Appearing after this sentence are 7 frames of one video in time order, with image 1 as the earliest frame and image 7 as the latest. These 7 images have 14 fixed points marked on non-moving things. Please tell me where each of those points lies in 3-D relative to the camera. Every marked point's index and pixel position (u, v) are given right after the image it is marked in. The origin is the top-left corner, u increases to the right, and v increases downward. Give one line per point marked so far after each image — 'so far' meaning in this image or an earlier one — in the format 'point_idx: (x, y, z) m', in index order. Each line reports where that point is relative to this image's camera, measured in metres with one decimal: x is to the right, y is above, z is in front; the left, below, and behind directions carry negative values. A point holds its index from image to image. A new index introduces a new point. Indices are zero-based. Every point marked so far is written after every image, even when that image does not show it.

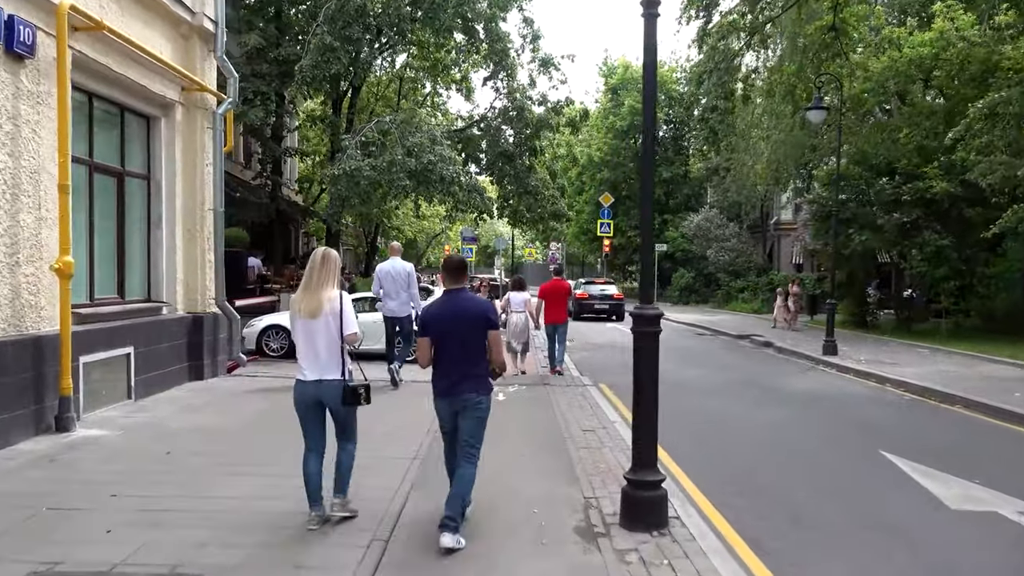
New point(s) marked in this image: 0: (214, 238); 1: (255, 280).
0: (-3.9, +0.6, +11.0) m
1: (-5.9, +0.2, +19.4) m
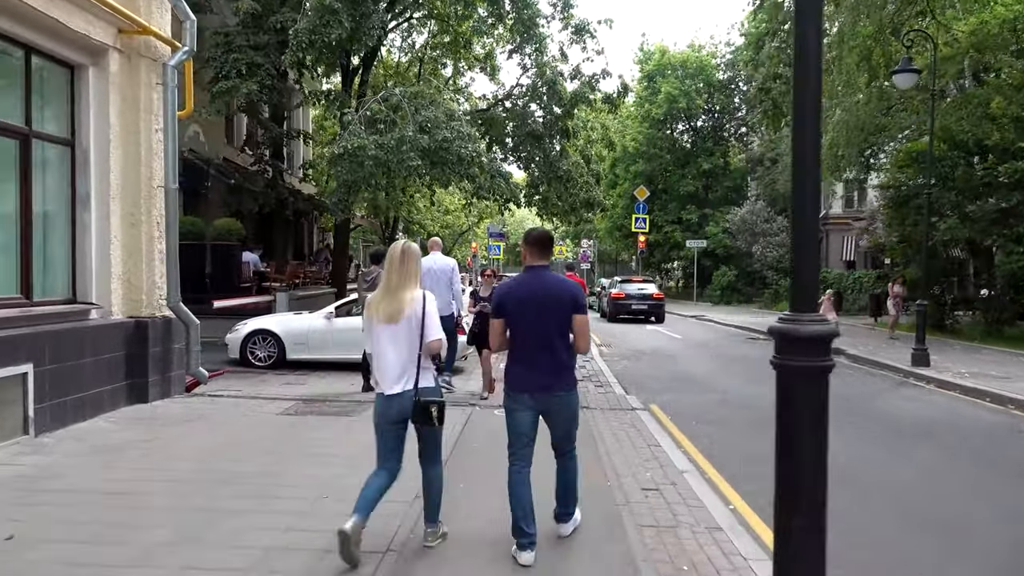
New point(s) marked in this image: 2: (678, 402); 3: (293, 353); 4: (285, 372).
0: (-3.6, +0.7, +8.7) m
1: (-5.4, +0.2, +17.2) m
2: (+2.1, -1.5, +10.7) m
3: (-3.3, -1.0, +12.7) m
4: (-3.3, -1.2, +12.4) m
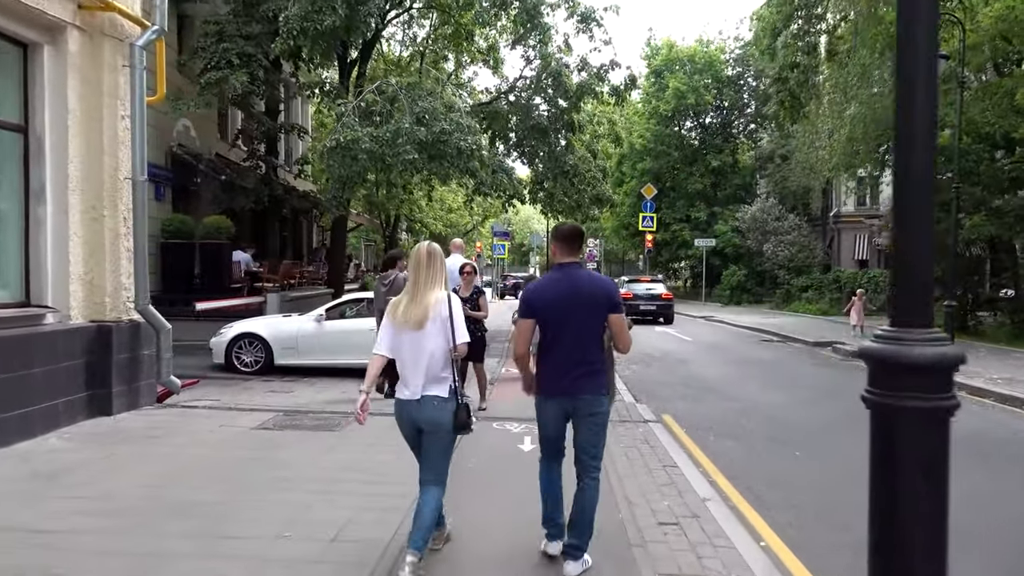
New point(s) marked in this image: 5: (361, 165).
0: (-3.6, +0.7, +8.0) m
1: (-5.3, +0.2, +16.5) m
2: (+2.1, -1.5, +9.9) m
3: (-3.3, -1.0, +11.9) m
4: (-3.3, -1.3, +11.6) m
5: (-2.5, +2.0, +13.9) m
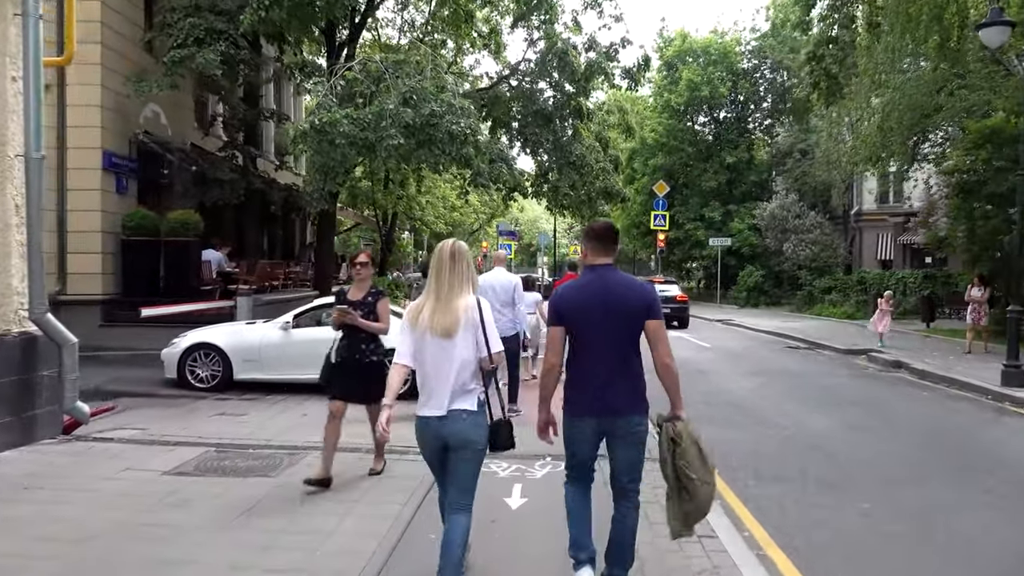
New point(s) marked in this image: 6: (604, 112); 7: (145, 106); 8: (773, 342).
0: (-3.7, +0.6, +6.4) m
1: (-5.3, +0.1, +14.9) m
2: (+2.1, -1.5, +8.2) m
3: (-3.3, -1.0, +10.3) m
4: (-3.4, -1.3, +10.0) m
5: (-2.5, +2.0, +12.3) m
6: (+2.0, +3.9, +18.7) m
7: (-6.6, +3.3, +15.1) m
8: (+6.1, -1.3, +19.8) m
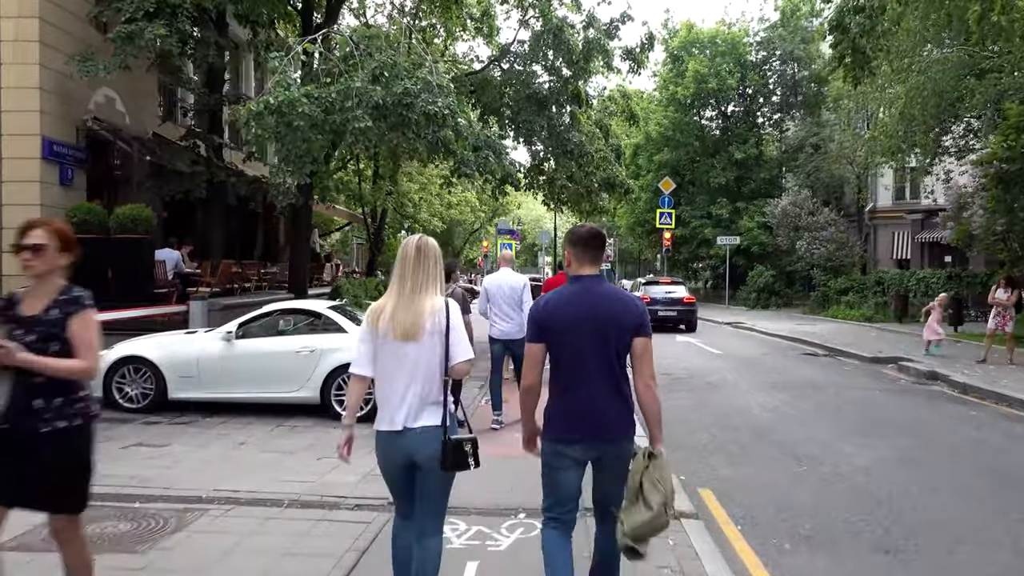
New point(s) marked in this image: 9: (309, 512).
0: (-3.9, +0.6, +4.9) m
1: (-5.5, +0.1, +13.5) m
2: (+1.8, -1.5, +6.7) m
3: (-3.5, -1.1, +8.8) m
4: (-3.6, -1.3, +8.5) m
5: (-2.7, +1.9, +10.8) m
6: (+1.9, +3.9, +17.2) m
7: (-6.8, +3.2, +13.7) m
8: (+6.0, -1.3, +18.3) m
9: (-1.2, -1.4, +5.2) m
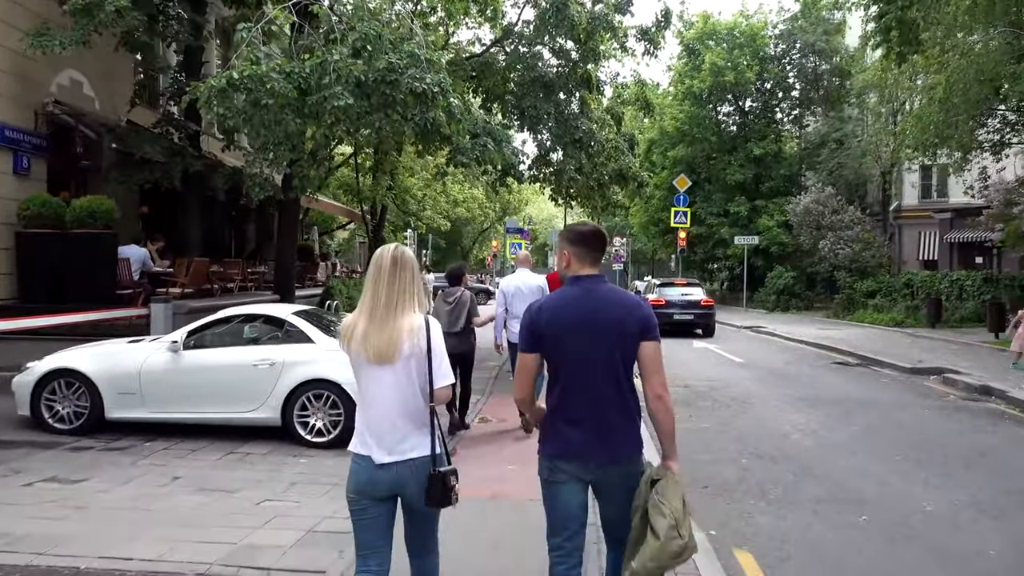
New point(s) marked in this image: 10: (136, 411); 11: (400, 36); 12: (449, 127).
0: (-4.0, +0.6, +3.7) m
1: (-5.4, +0.1, +12.2) m
2: (+1.8, -1.6, +5.3) m
3: (-3.6, -1.1, +7.6) m
4: (-3.6, -1.3, +7.3) m
5: (-2.7, +1.9, +9.5) m
6: (+2.0, +3.8, +15.8) m
7: (-6.7, +3.2, +12.5) m
8: (+6.1, -1.4, +16.9) m
9: (-1.3, -1.4, +3.8) m
10: (-3.4, -1.1, +7.6) m
11: (-1.3, +3.1, +10.2) m
12: (-0.8, +2.0, +10.6) m
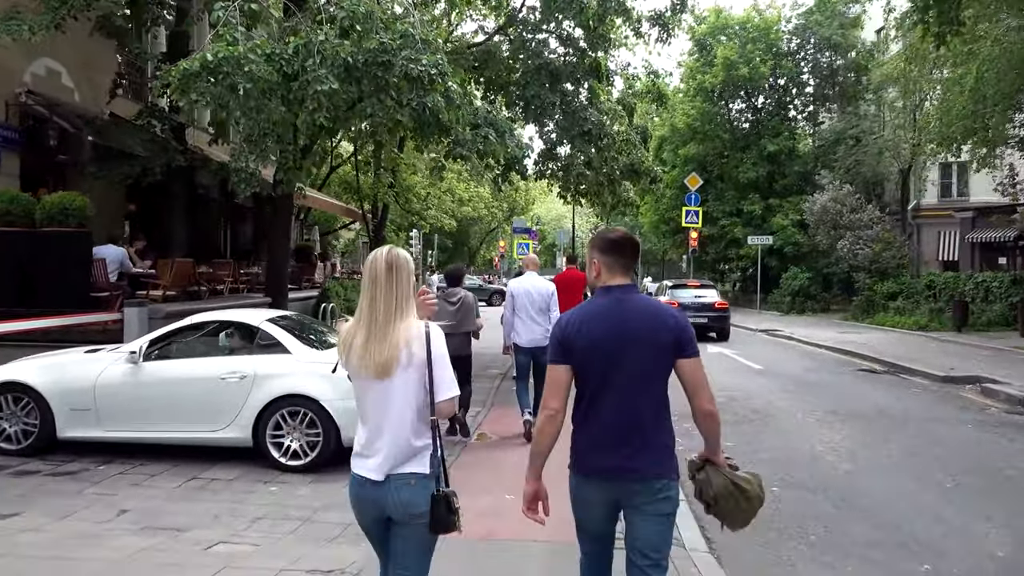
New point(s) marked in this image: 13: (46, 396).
0: (-4.0, +0.5, +2.8) m
1: (-5.4, +0.1, +11.4) m
2: (+1.7, -1.6, +4.5) m
3: (-3.6, -1.1, +6.7) m
4: (-3.6, -1.4, +6.5) m
5: (-2.7, +1.9, +8.7) m
6: (+2.1, +3.8, +15.0) m
7: (-6.7, +3.2, +11.7) m
8: (+6.2, -1.4, +16.0) m
9: (-1.4, -1.5, +3.0) m
10: (-3.4, -1.1, +6.7) m
11: (-1.3, +3.0, +9.4) m
12: (-0.7, +2.0, +9.7) m
13: (-3.7, -0.9, +6.7) m
